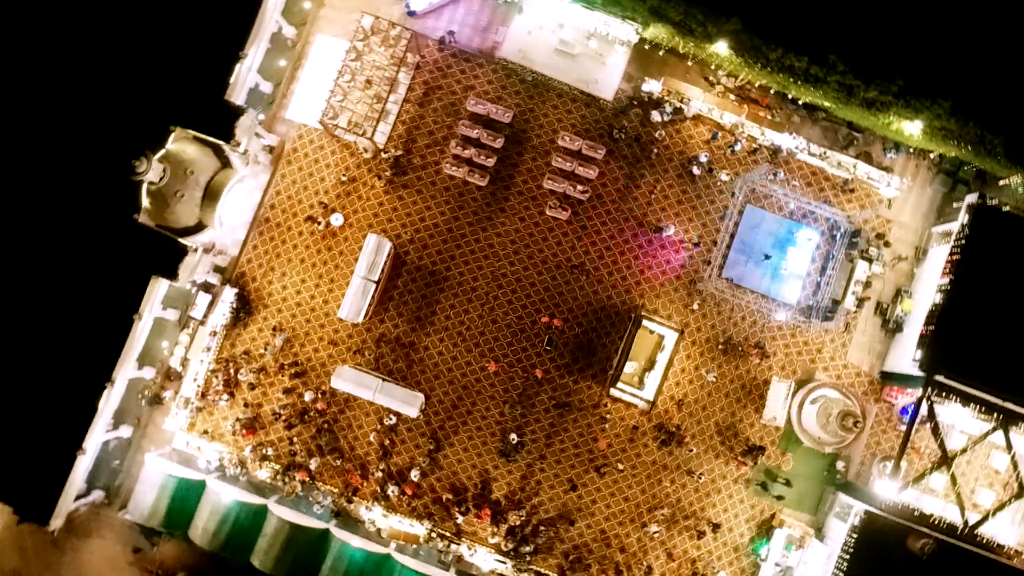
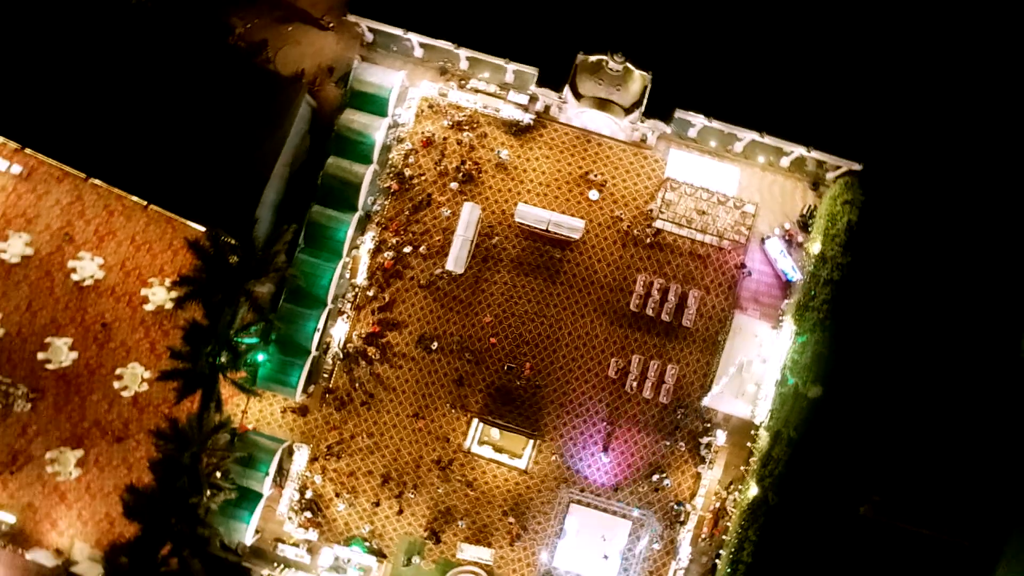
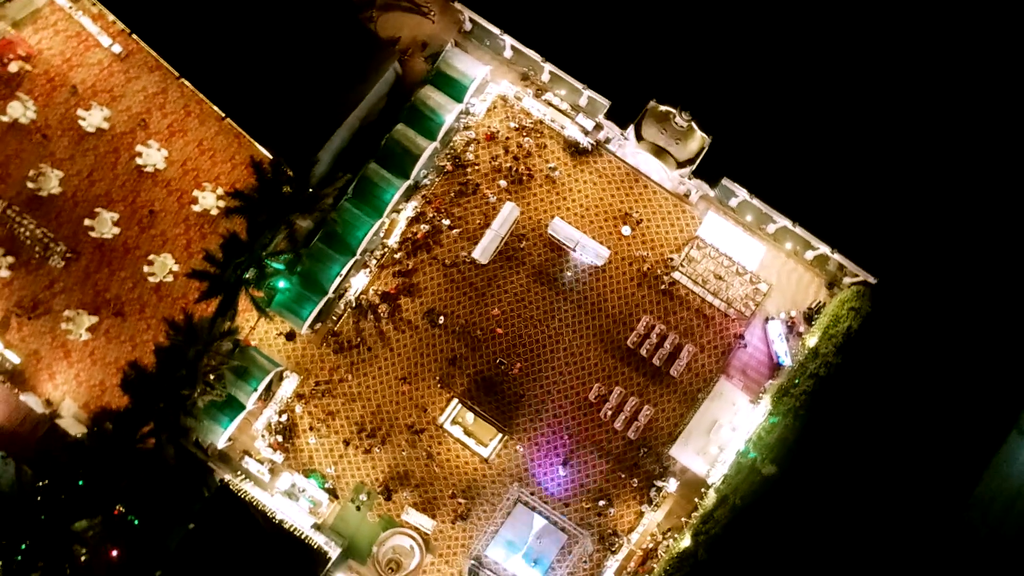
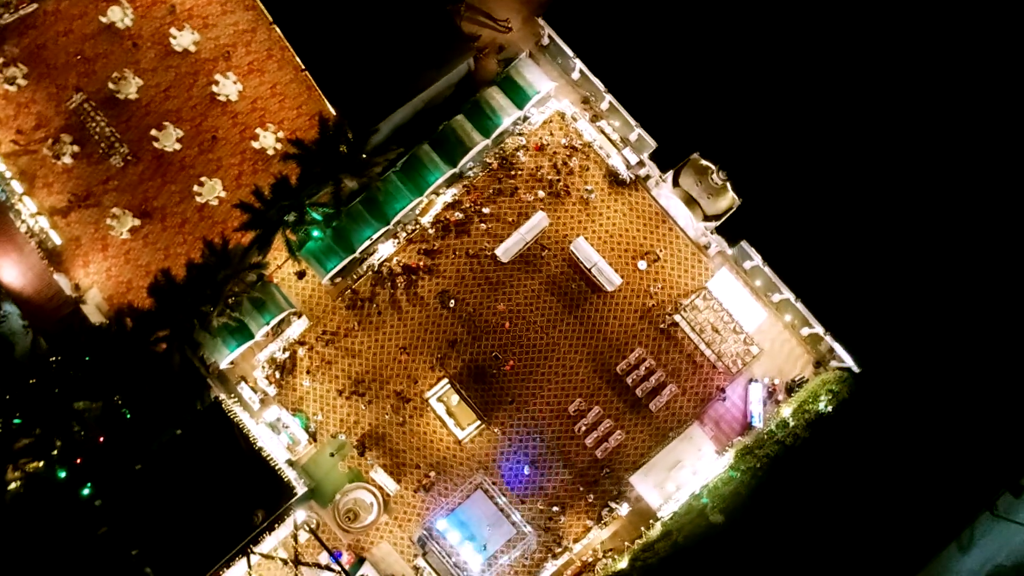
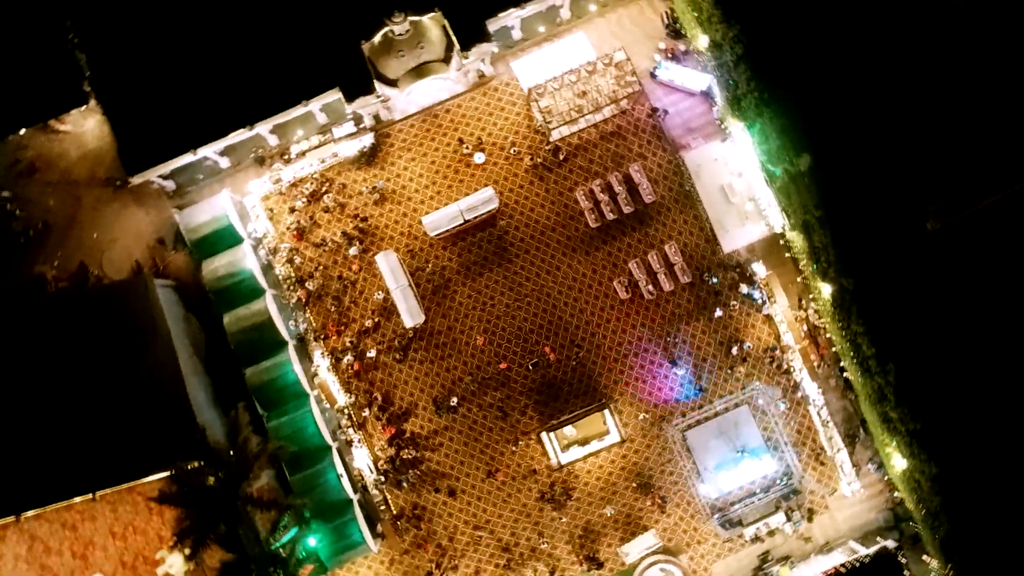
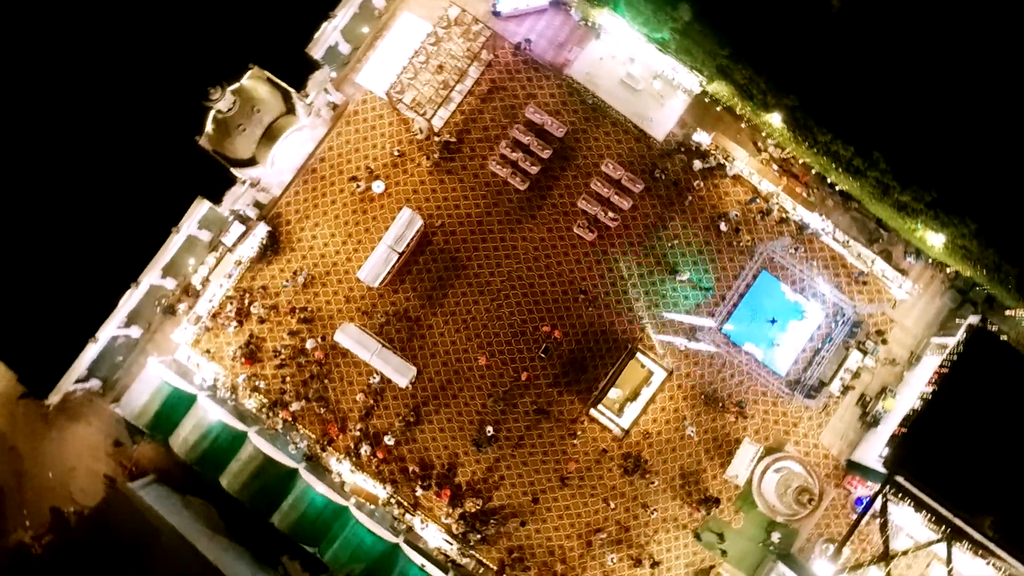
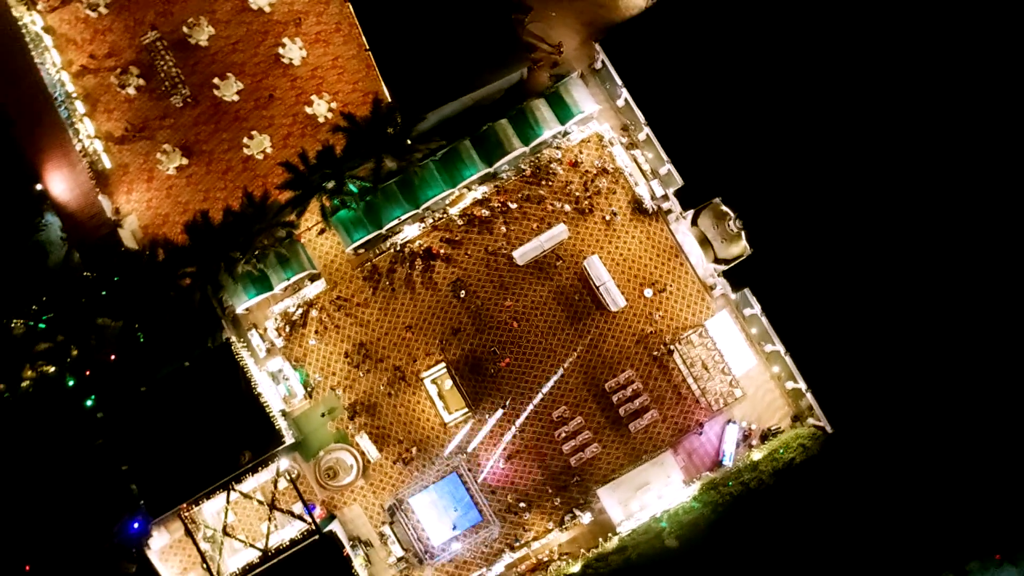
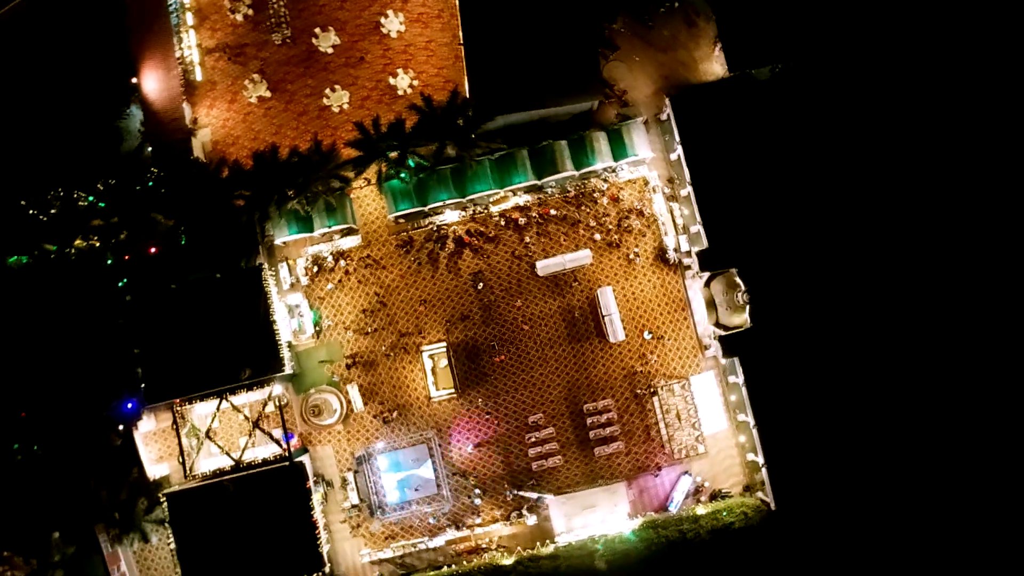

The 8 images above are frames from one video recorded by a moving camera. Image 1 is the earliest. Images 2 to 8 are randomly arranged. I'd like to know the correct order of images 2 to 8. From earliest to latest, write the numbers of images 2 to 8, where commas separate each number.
6, 5, 2, 3, 4, 7, 8
